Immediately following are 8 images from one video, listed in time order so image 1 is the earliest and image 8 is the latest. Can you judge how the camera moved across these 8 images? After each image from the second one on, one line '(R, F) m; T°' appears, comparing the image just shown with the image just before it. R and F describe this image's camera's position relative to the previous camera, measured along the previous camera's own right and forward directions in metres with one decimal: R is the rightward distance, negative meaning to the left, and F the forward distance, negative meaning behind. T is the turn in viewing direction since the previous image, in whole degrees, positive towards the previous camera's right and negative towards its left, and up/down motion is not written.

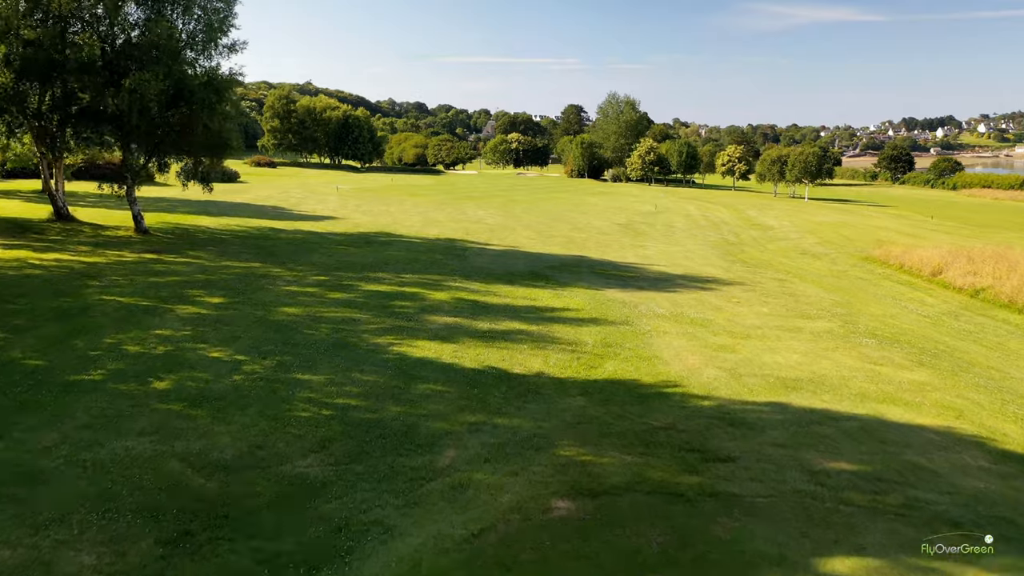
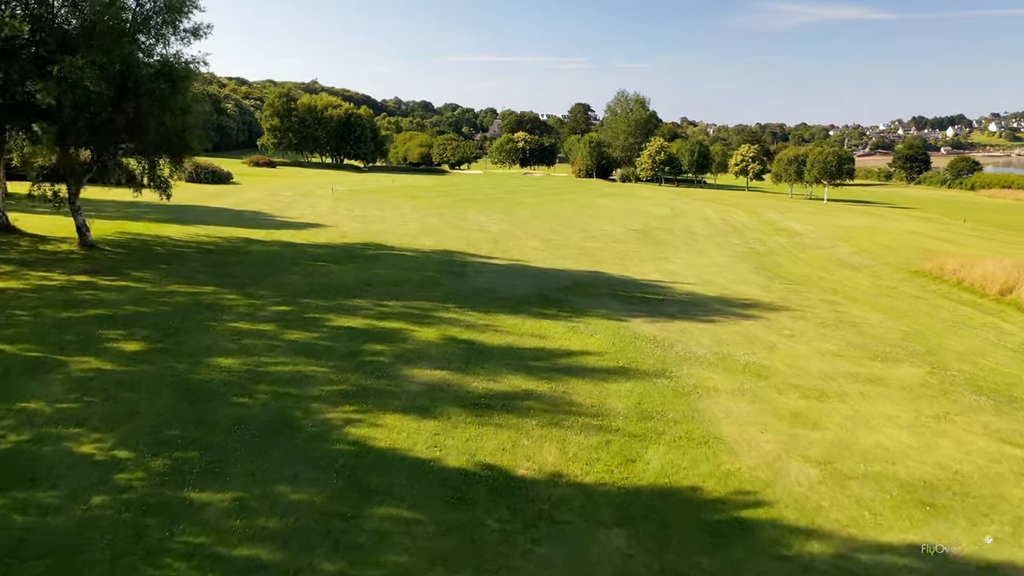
(0.0, +3.0) m; -1°
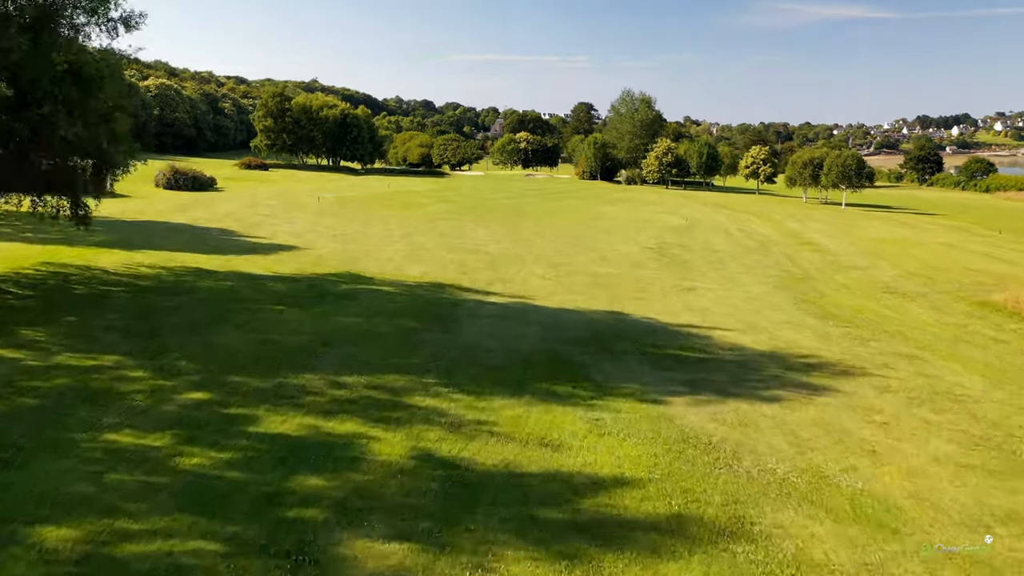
(0.0, +3.6) m; 0°
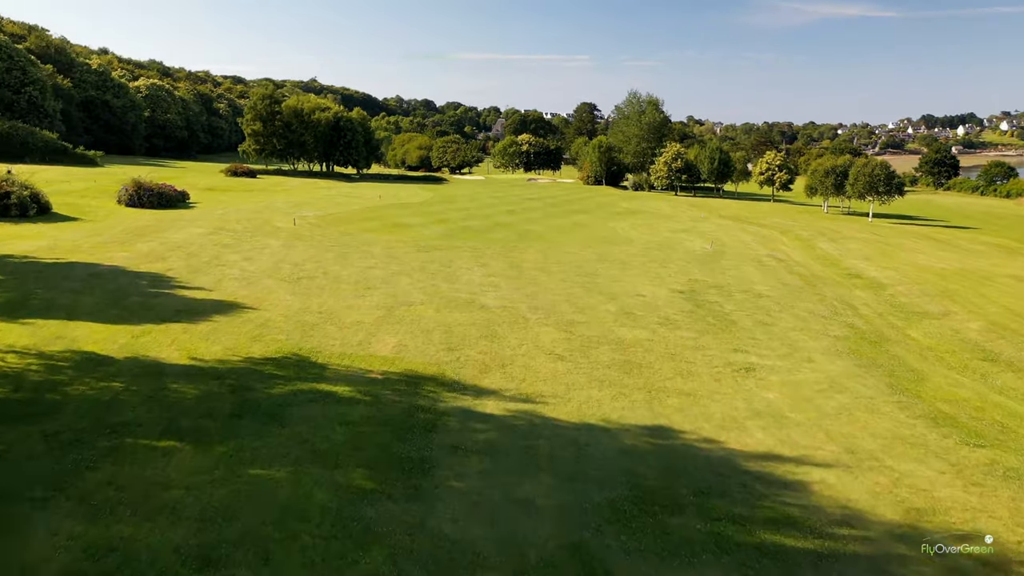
(0.0, +5.0) m; 0°
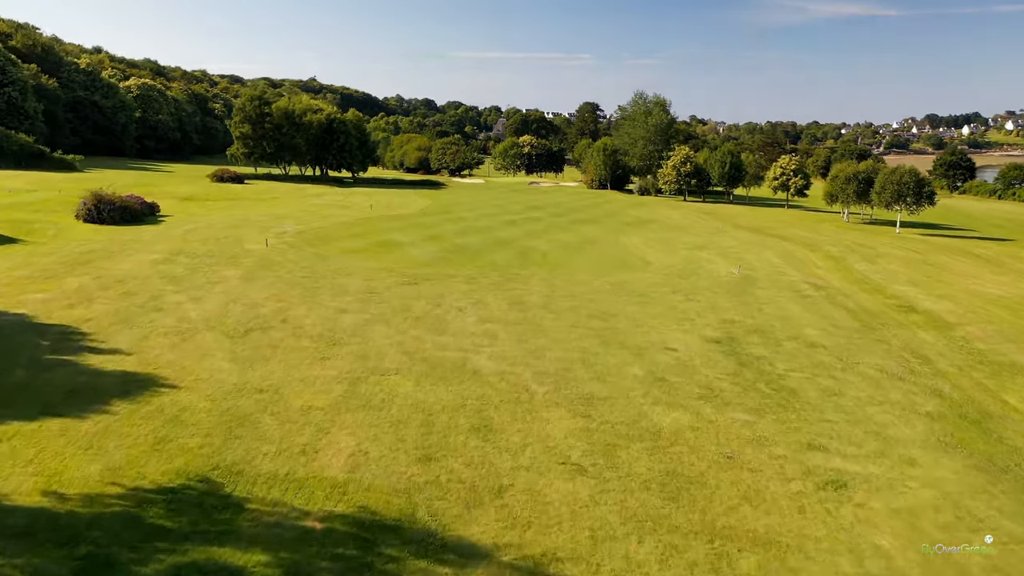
(0.0, +4.5) m; 0°
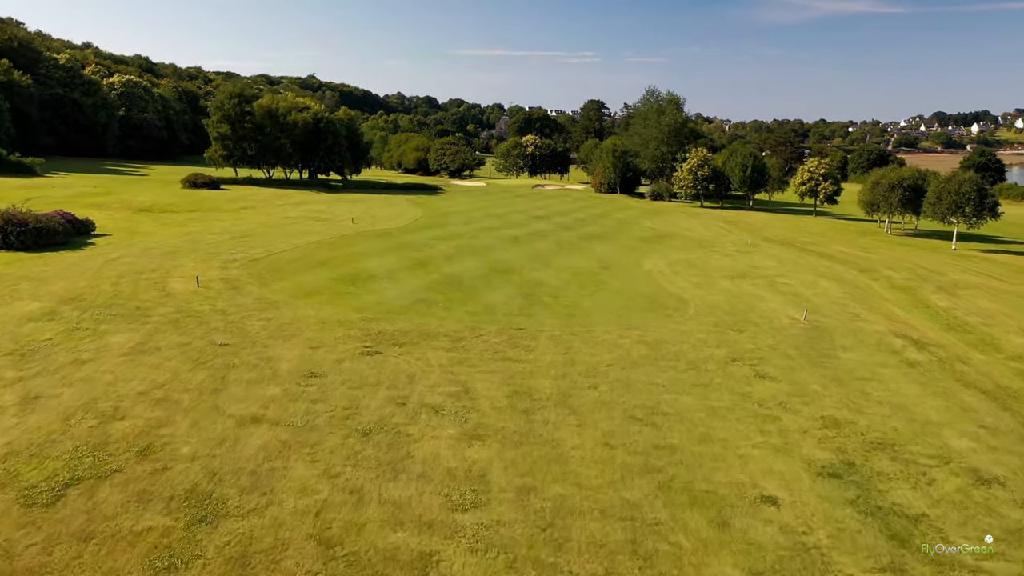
(0.0, +7.5) m; 0°
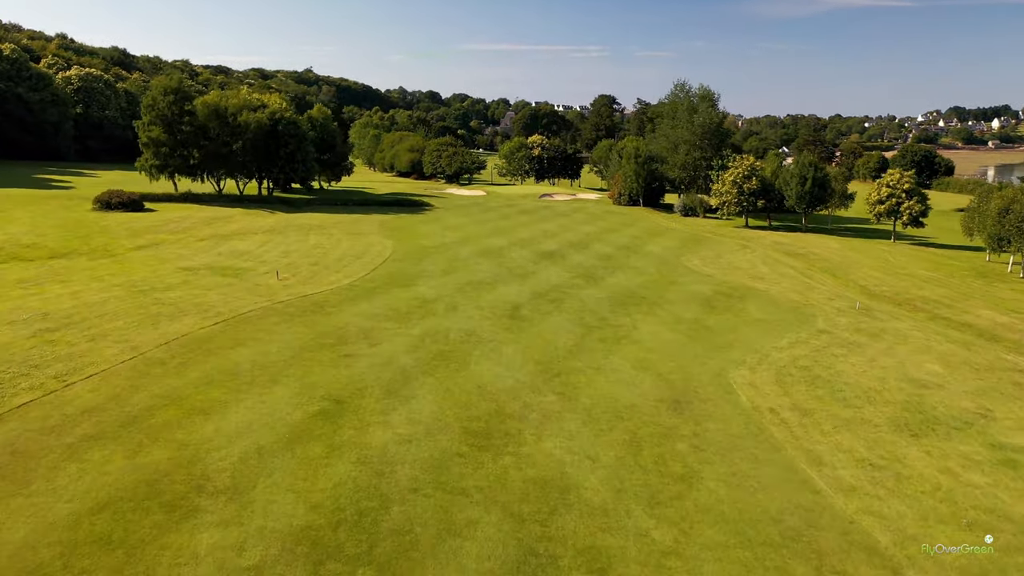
(+0.3, +16.5) m; 0°
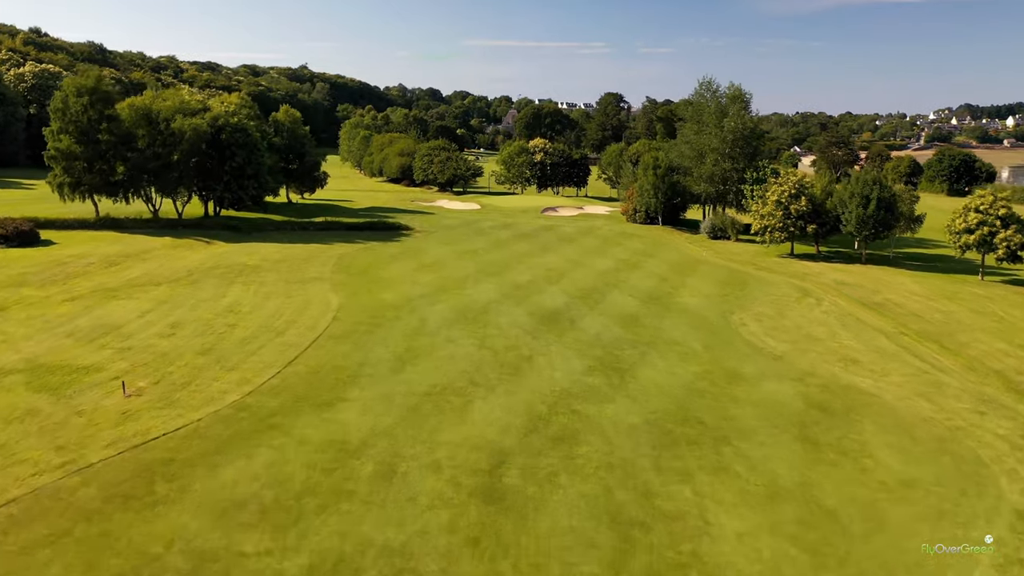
(+0.7, +13.1) m; 0°
